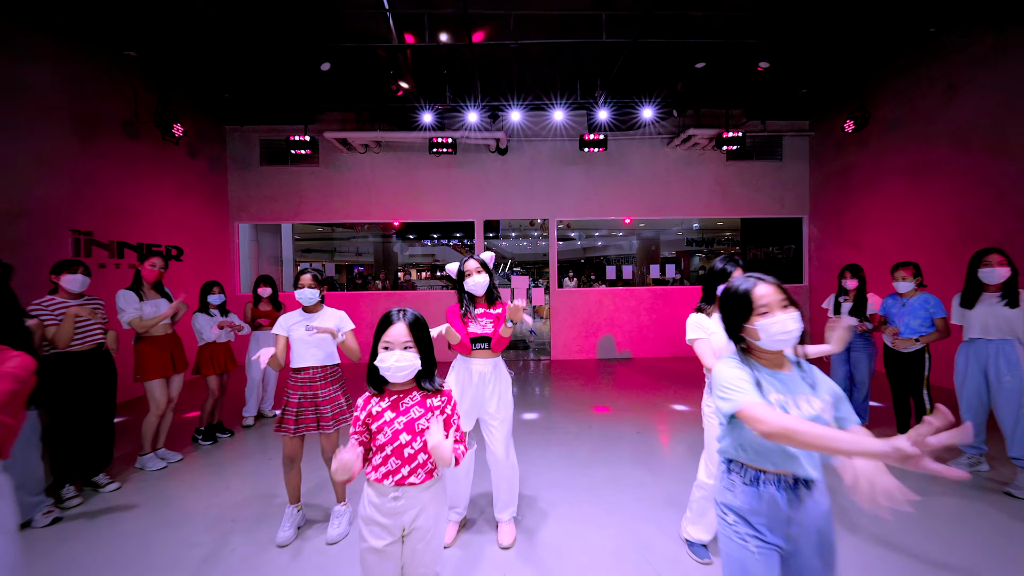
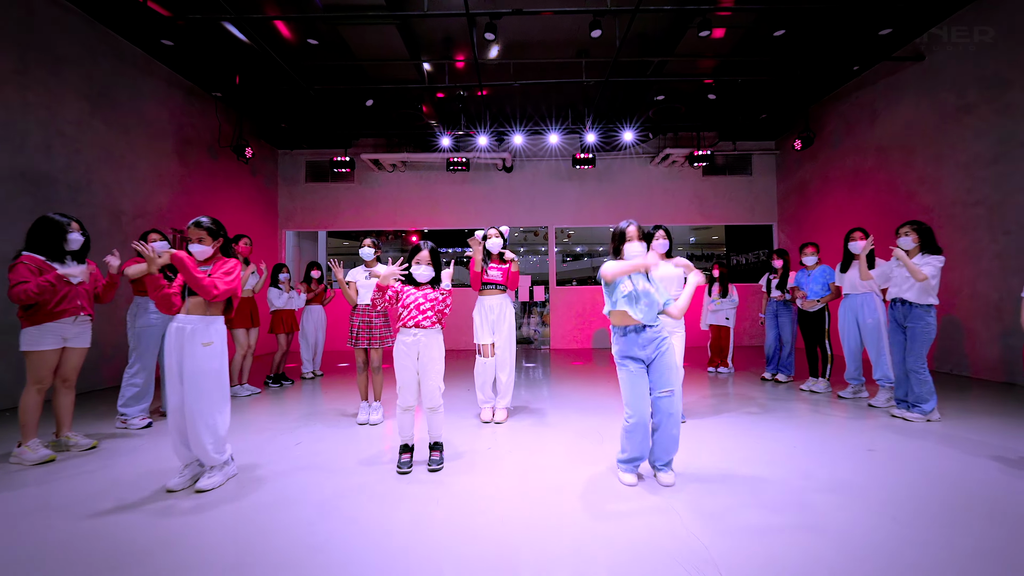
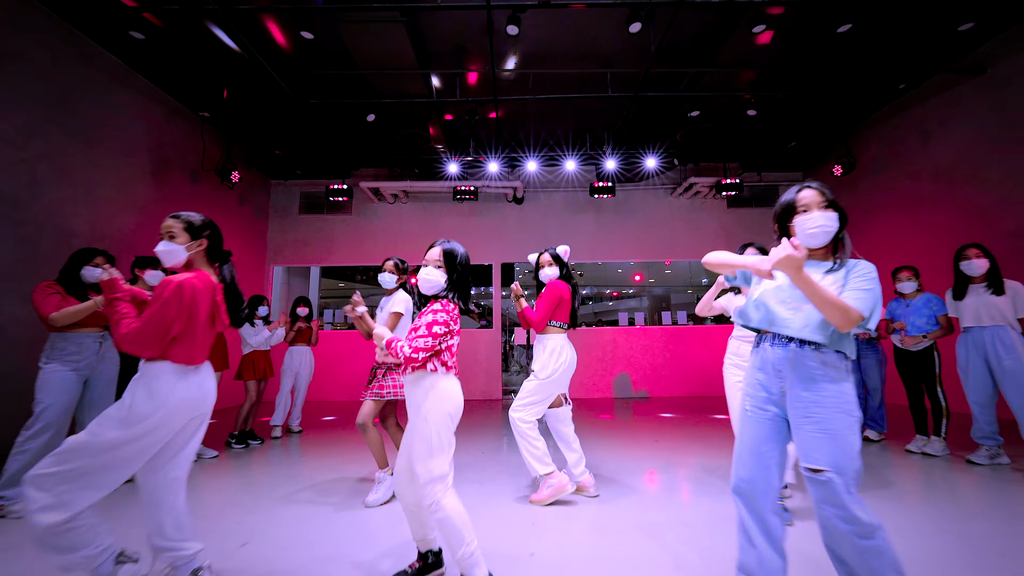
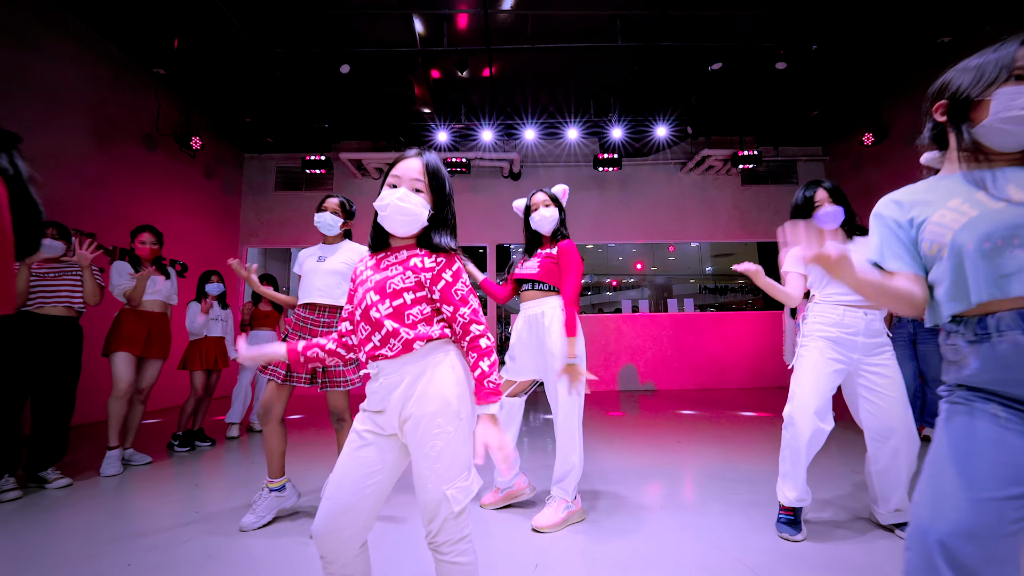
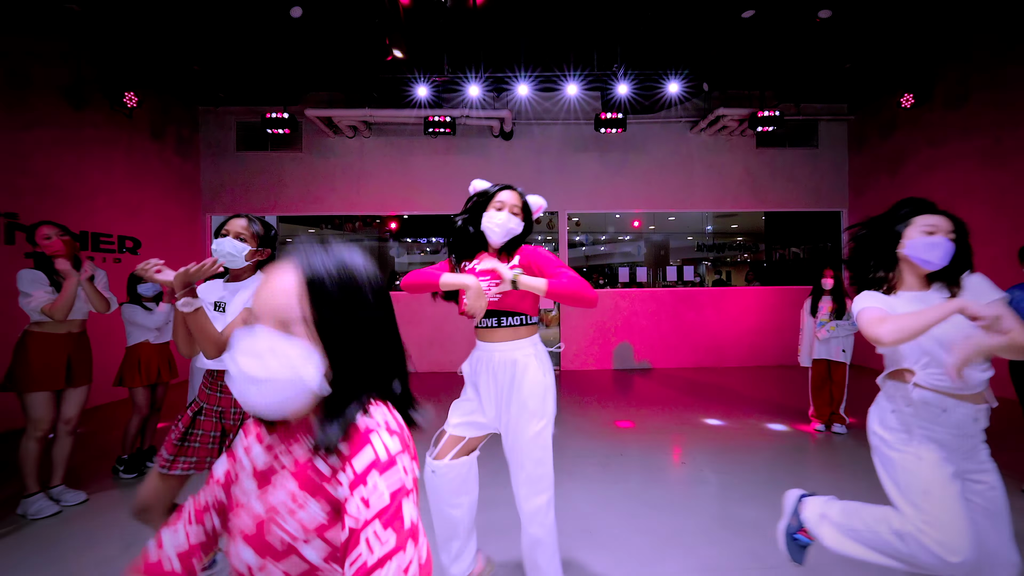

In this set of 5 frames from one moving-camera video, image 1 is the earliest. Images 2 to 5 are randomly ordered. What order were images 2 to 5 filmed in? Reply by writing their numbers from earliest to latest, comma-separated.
5, 4, 3, 2
